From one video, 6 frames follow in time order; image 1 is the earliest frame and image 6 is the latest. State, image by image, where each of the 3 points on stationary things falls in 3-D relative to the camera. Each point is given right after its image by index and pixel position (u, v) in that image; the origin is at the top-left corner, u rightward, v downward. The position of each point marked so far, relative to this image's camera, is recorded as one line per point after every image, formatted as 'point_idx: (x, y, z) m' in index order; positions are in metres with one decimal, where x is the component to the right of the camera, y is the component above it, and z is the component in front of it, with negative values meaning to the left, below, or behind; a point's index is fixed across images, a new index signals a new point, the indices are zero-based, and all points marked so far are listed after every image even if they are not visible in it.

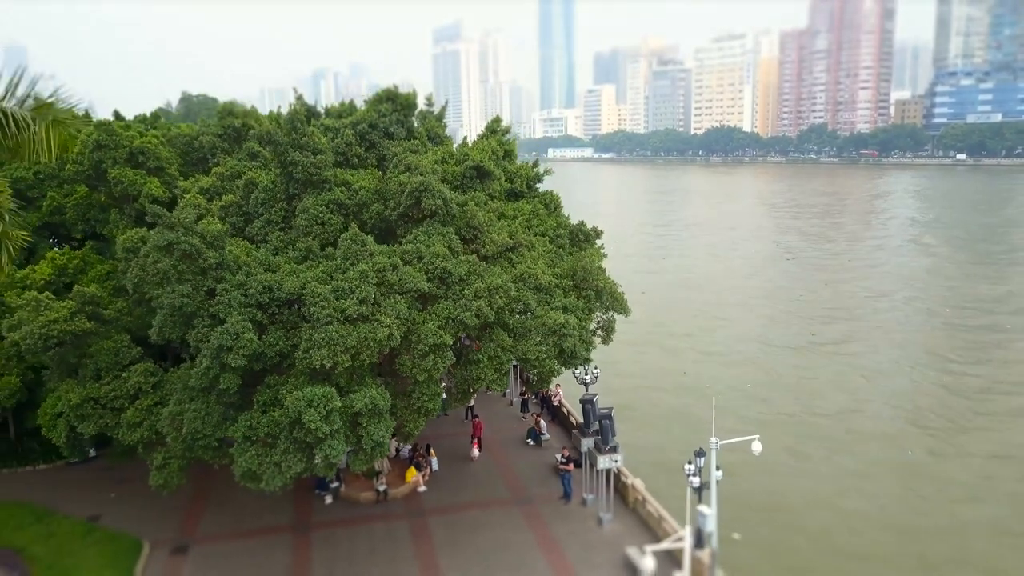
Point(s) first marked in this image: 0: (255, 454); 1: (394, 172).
0: (-2.1, -1.4, +6.2) m
1: (-1.2, +1.1, +8.0) m
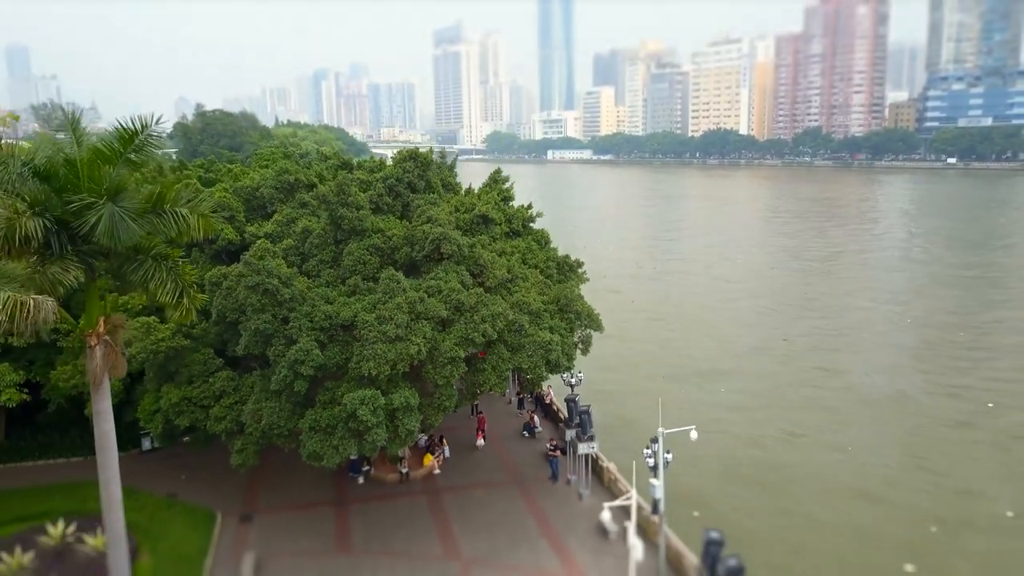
0: (-2.1, -1.7, +8.3) m
1: (-1.3, +0.8, +10.2) m
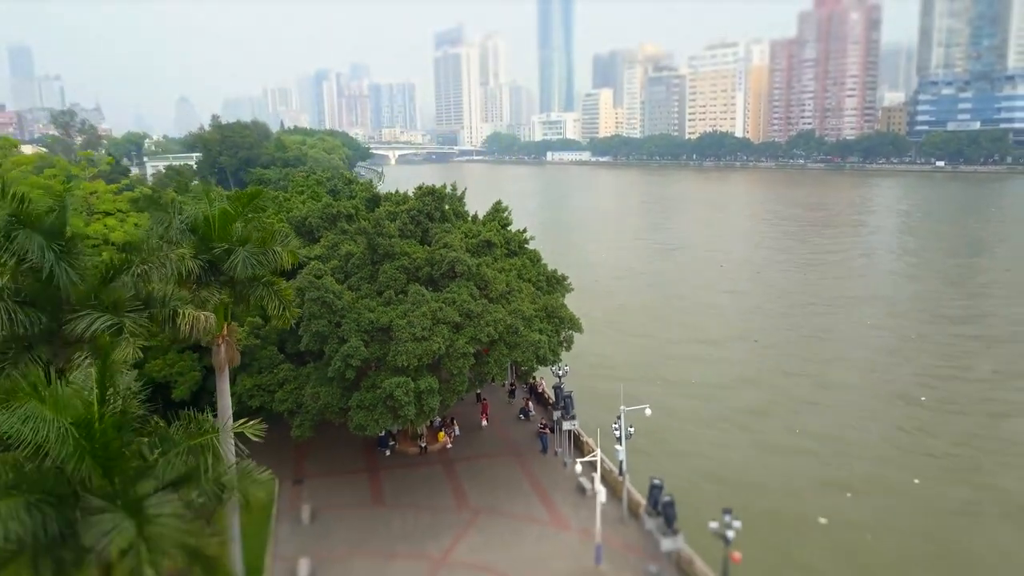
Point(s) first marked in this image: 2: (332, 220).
0: (-2.1, -1.8, +11.0) m
1: (-1.3, +0.7, +12.9) m
2: (-3.4, +1.2, +14.3) m
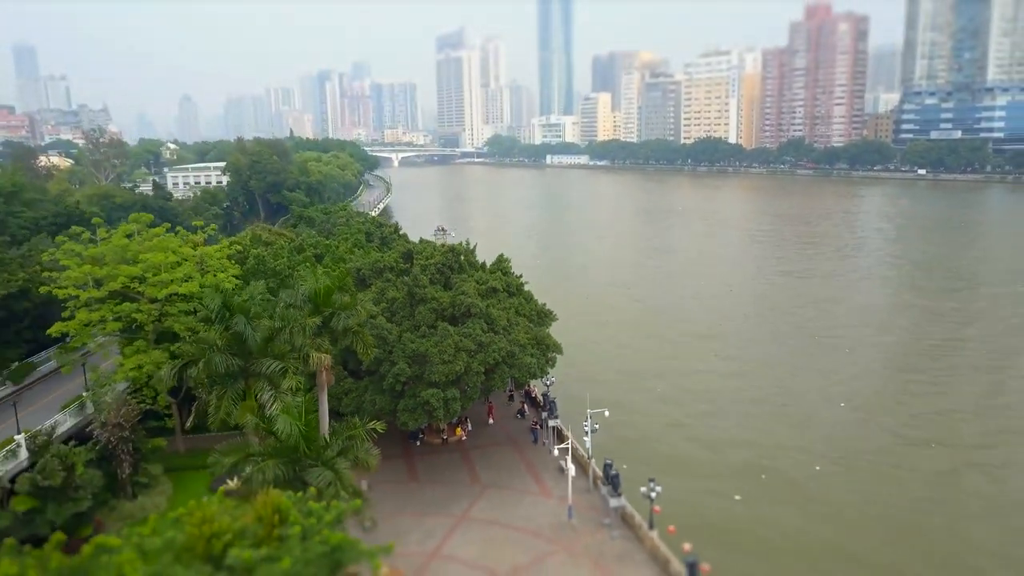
0: (-2.2, -2.7, +15.8) m
1: (-1.3, -0.1, +17.6) m
2: (-3.4, +0.4, +19.0) m
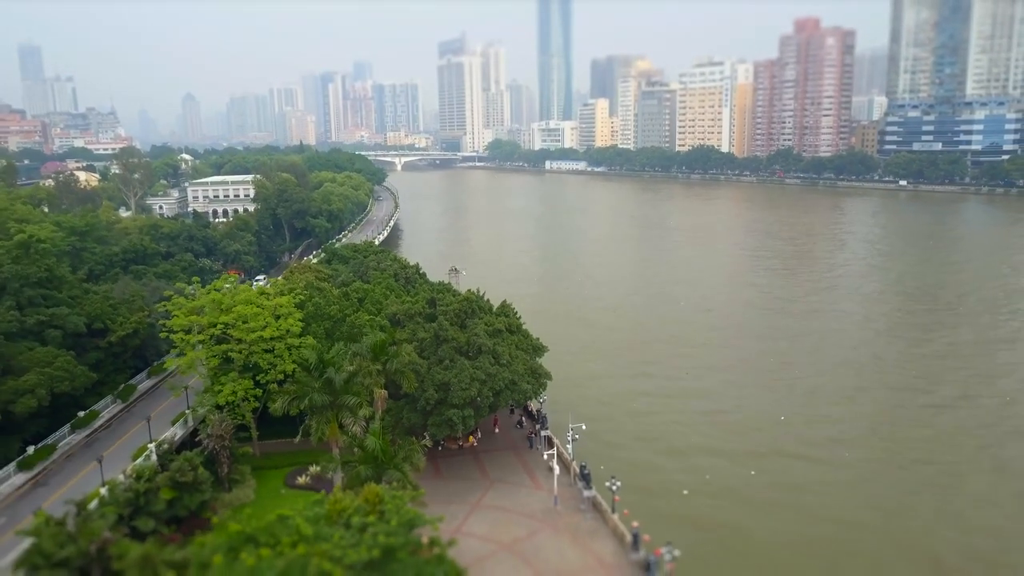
0: (-2.1, -3.9, +21.2) m
1: (-1.3, -1.4, +23.0) m
2: (-3.4, -0.8, +24.4) m
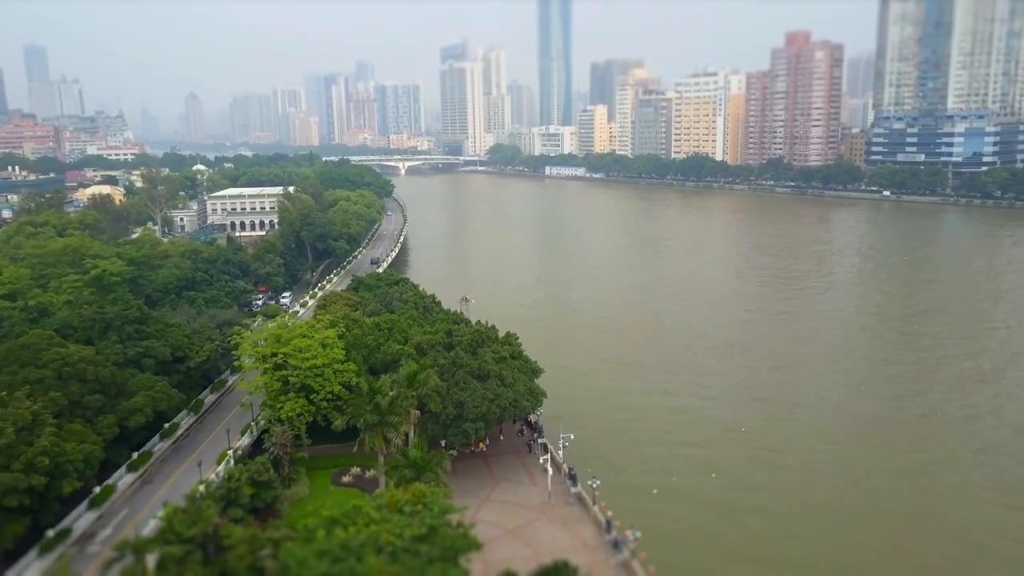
0: (-2.0, -5.3, +26.6) m
1: (-1.2, -2.7, +28.4) m
2: (-3.3, -2.1, +29.8) m
